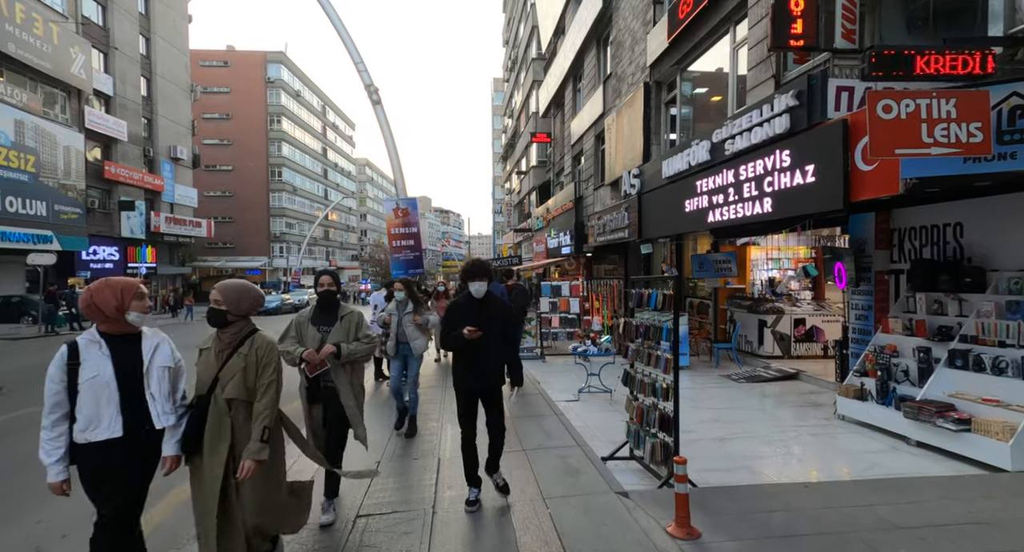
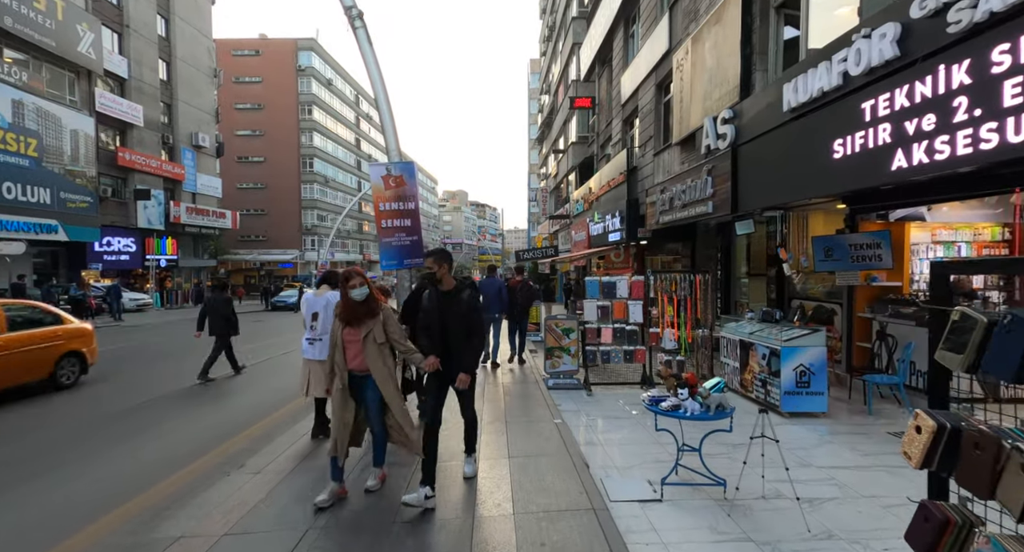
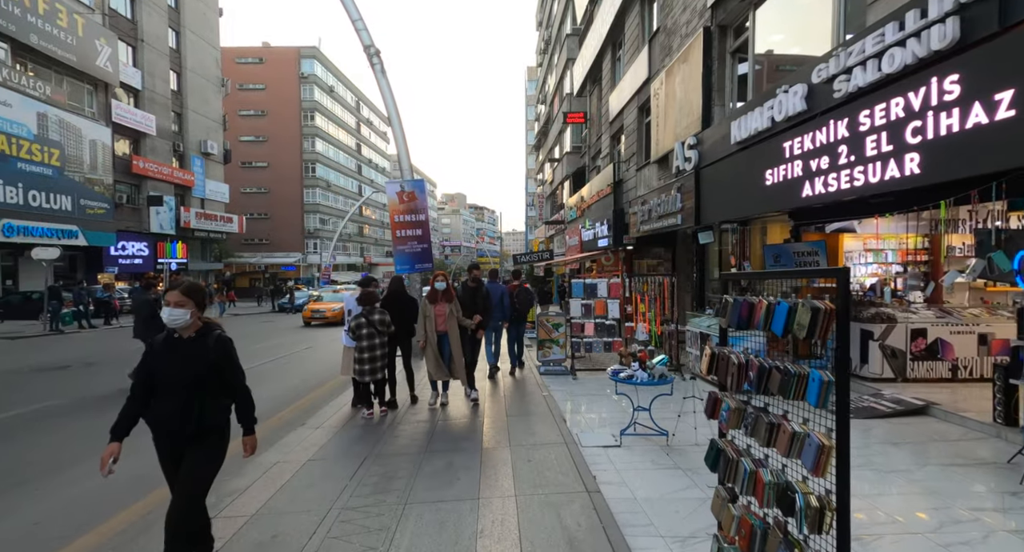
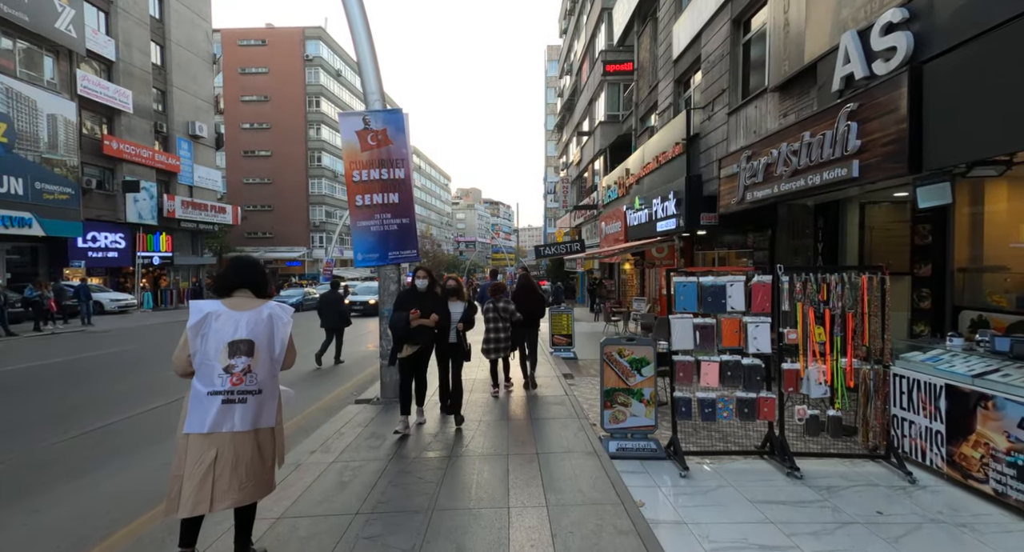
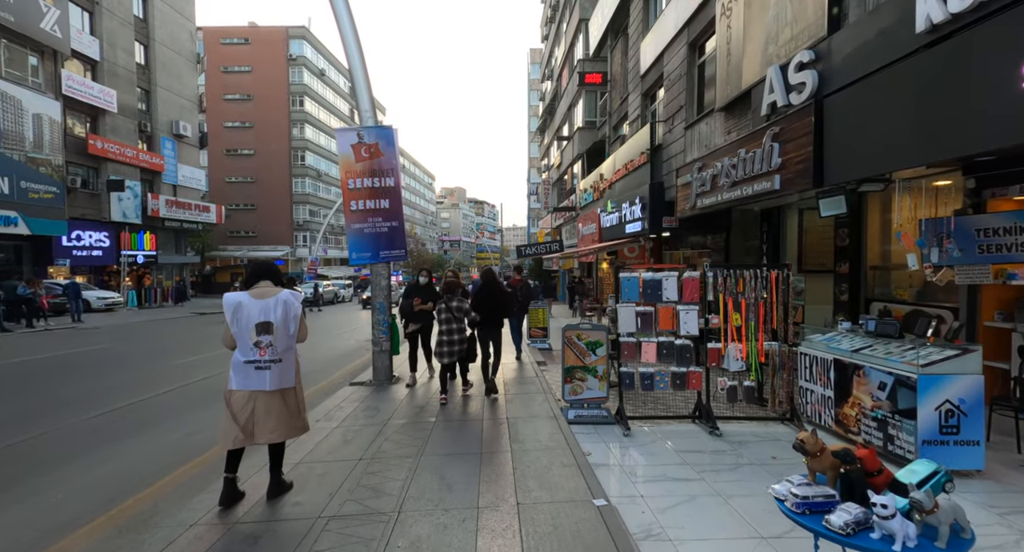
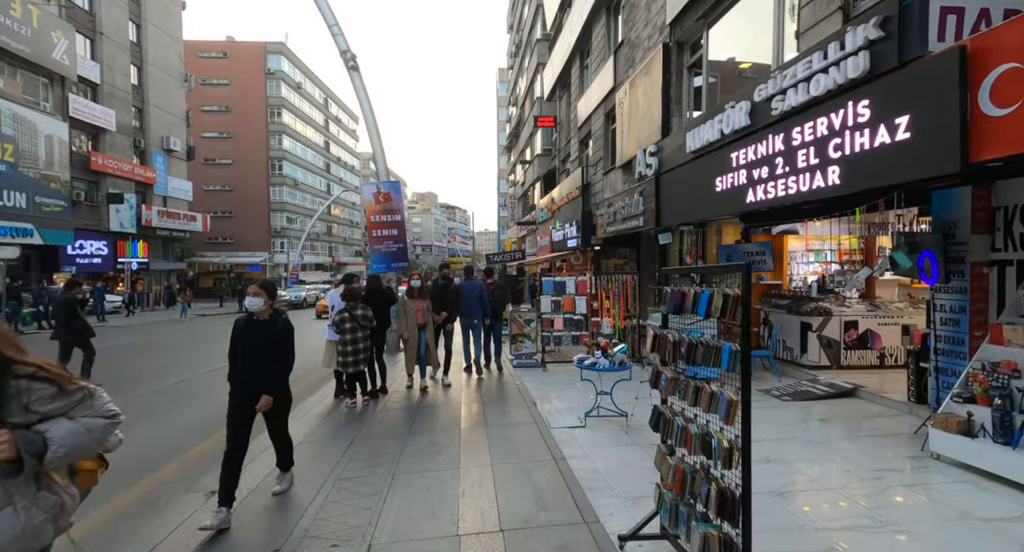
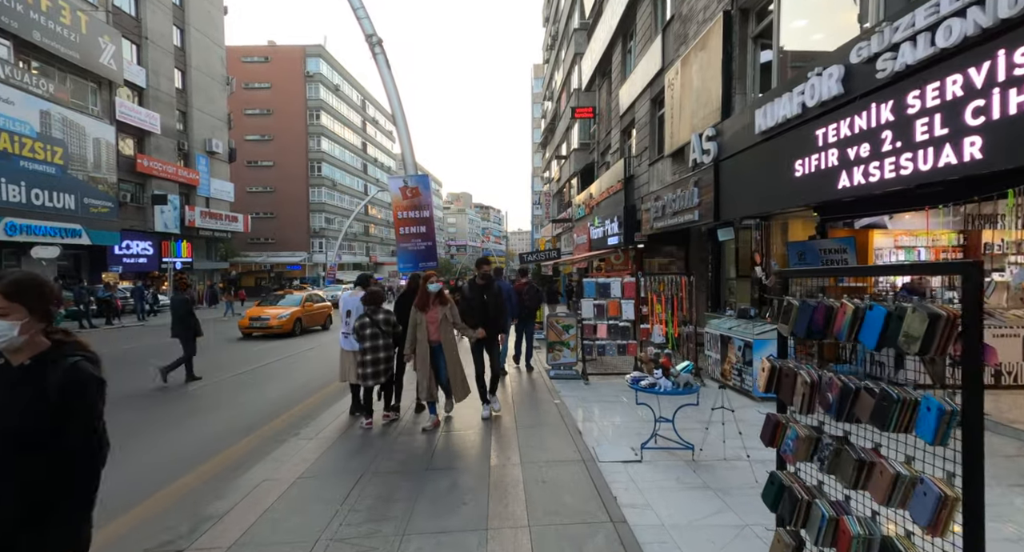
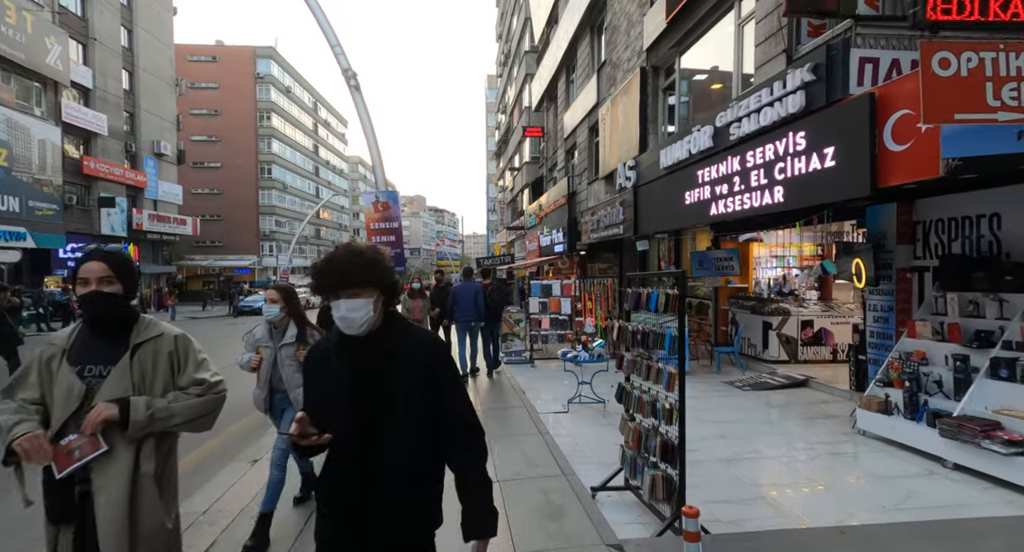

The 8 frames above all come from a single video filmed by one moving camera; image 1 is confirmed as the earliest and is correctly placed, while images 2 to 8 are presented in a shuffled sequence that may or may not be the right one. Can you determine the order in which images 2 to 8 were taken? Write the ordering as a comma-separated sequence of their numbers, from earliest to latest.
8, 6, 3, 7, 2, 5, 4
